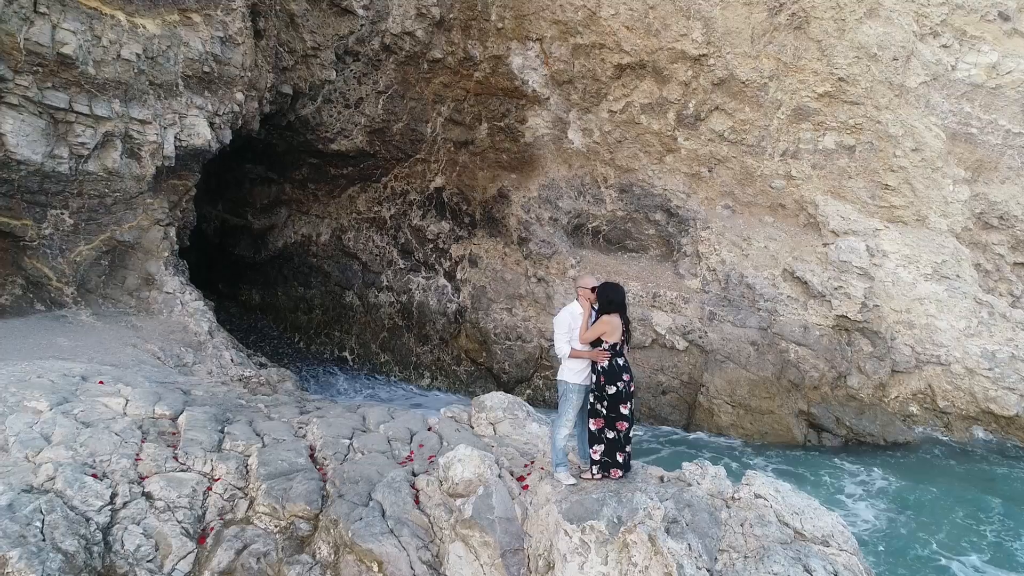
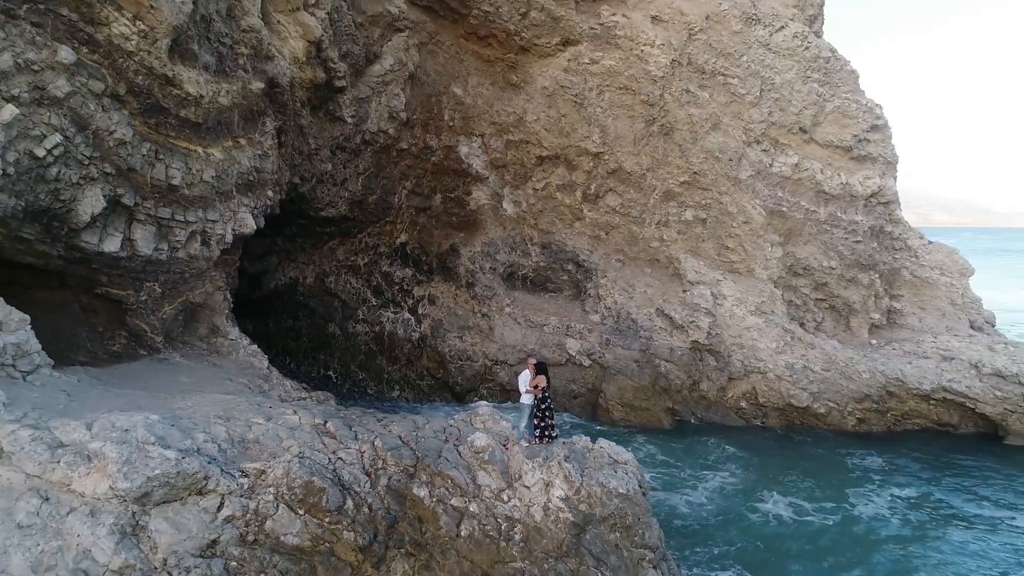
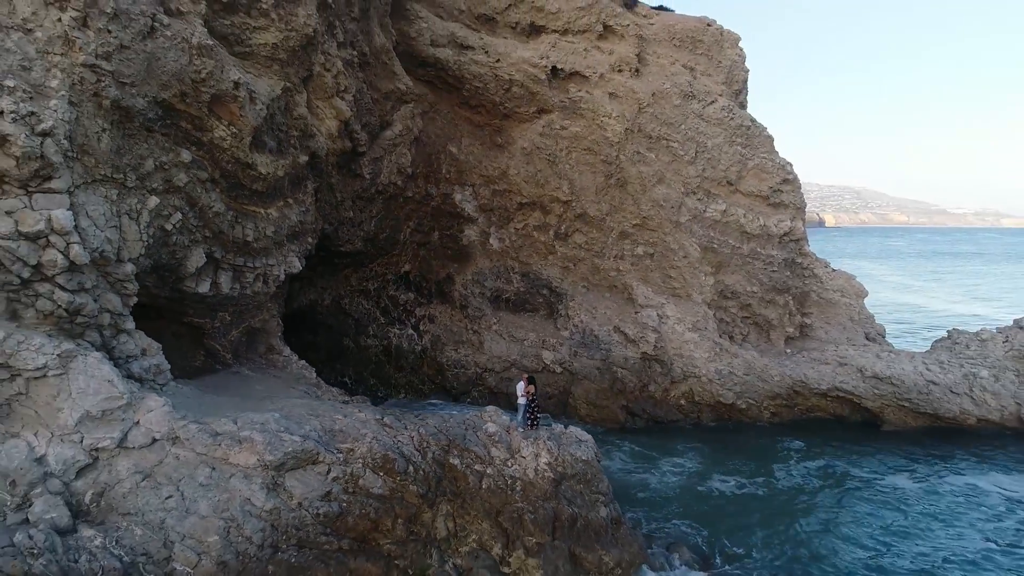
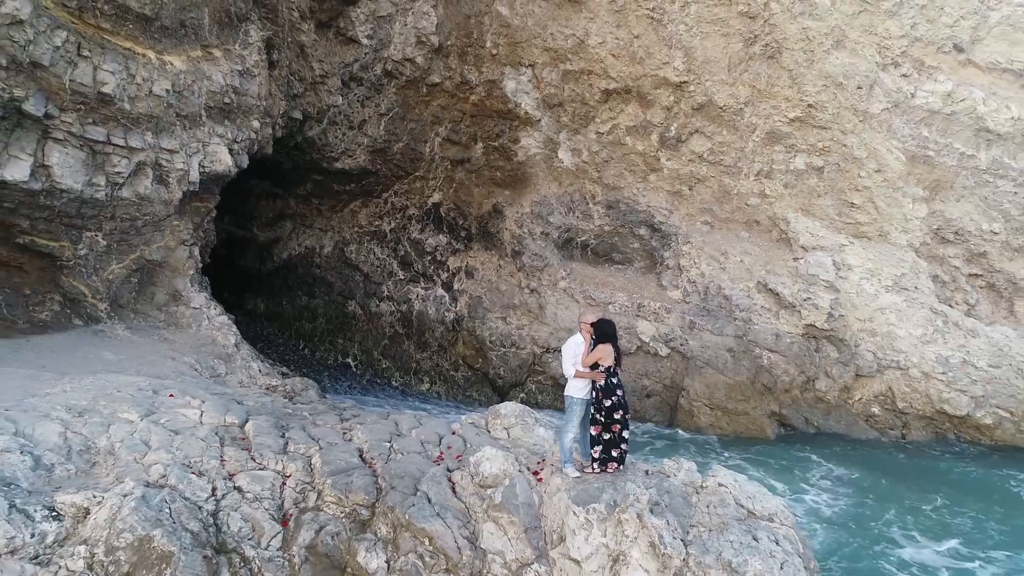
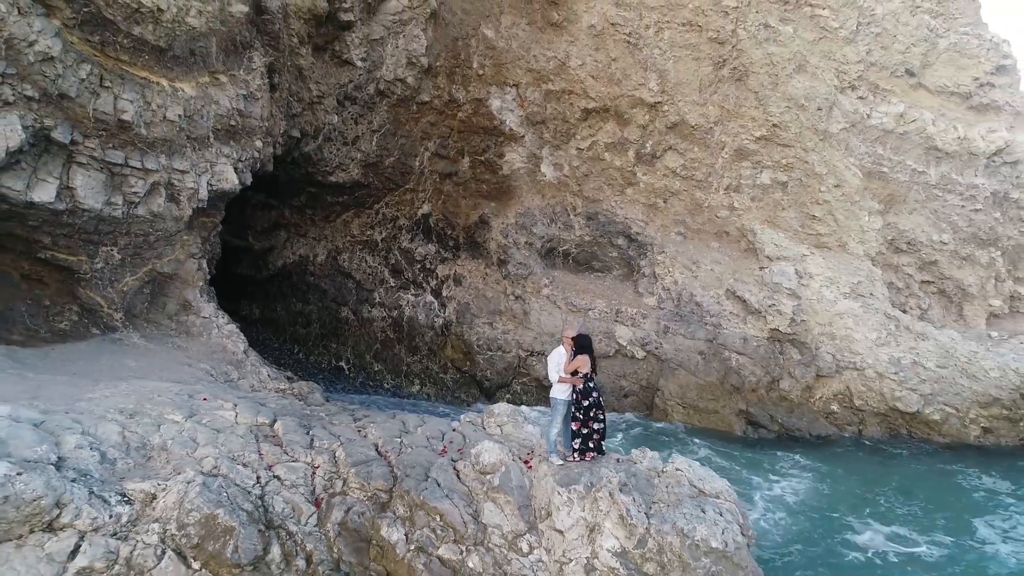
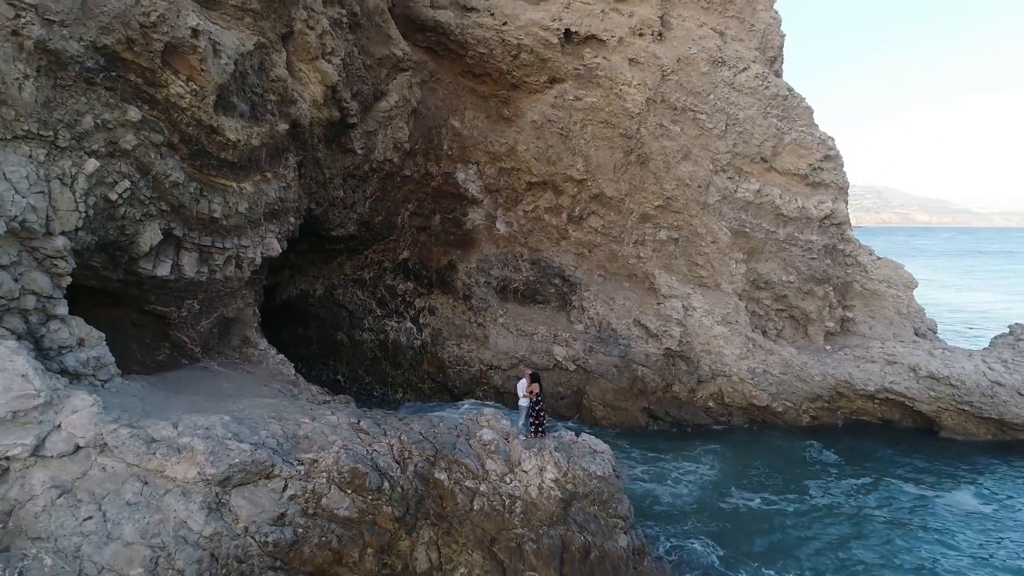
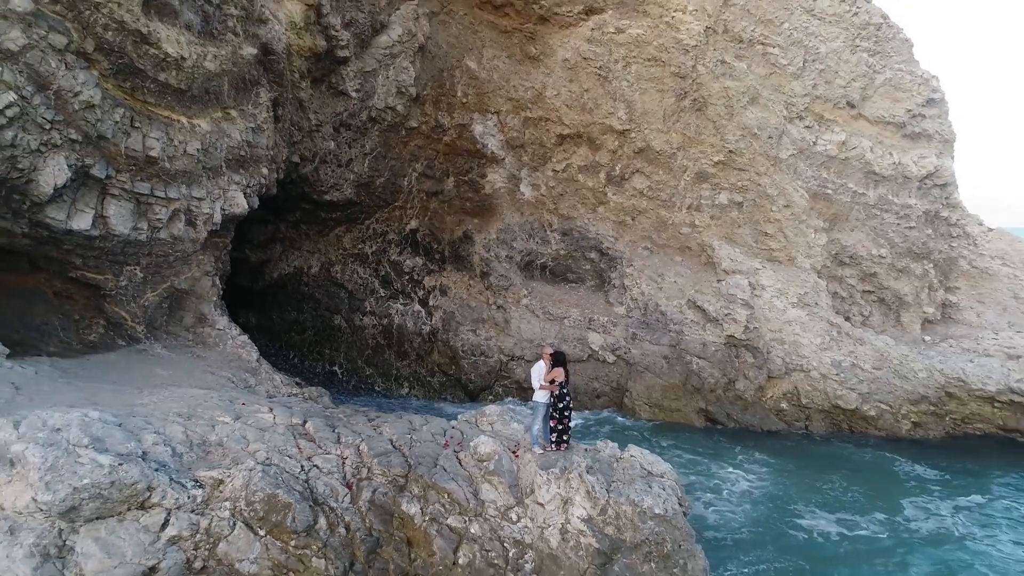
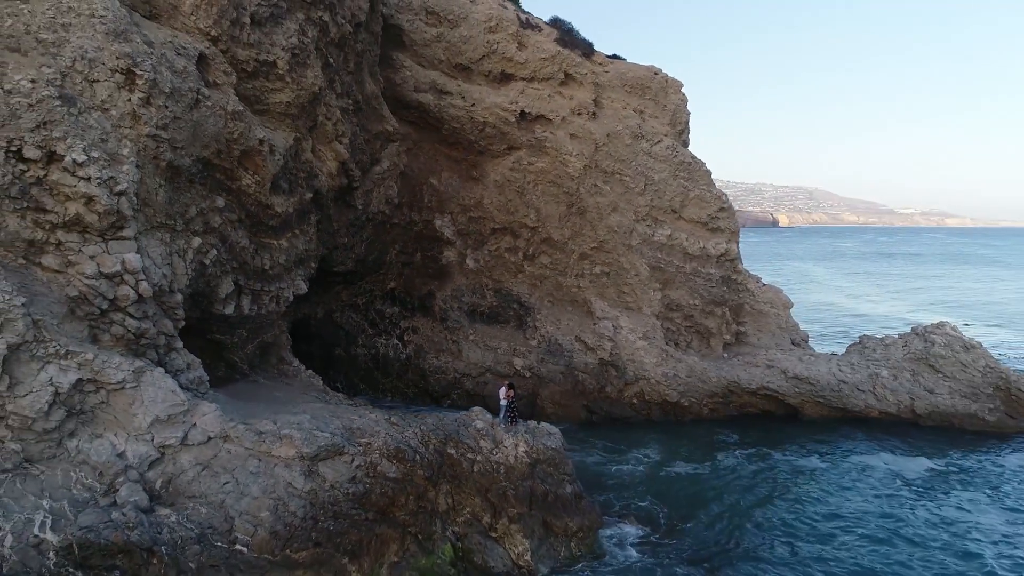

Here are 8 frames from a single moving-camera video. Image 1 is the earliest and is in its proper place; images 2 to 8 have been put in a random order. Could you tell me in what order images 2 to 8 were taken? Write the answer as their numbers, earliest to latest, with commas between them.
4, 5, 7, 2, 6, 3, 8
